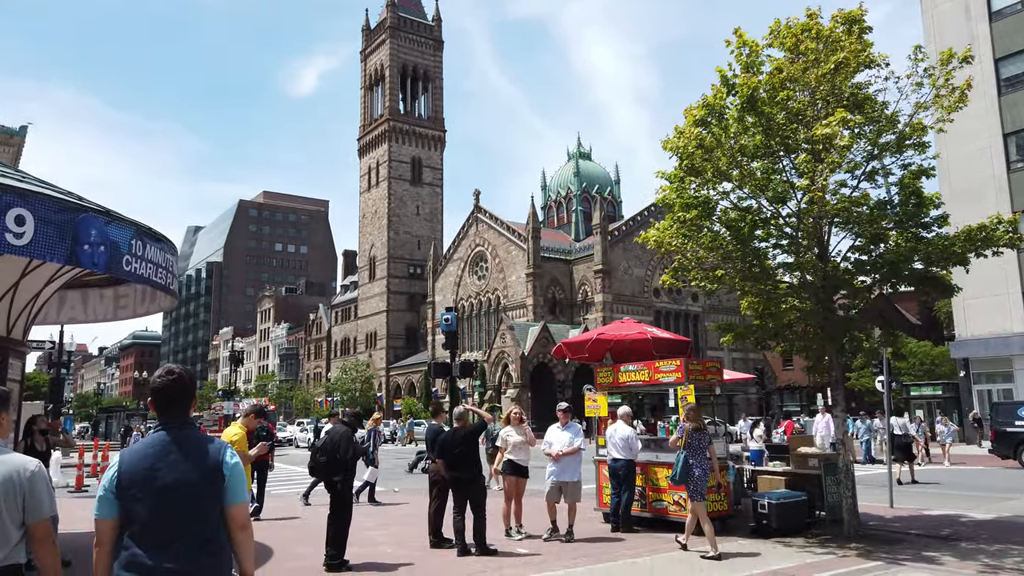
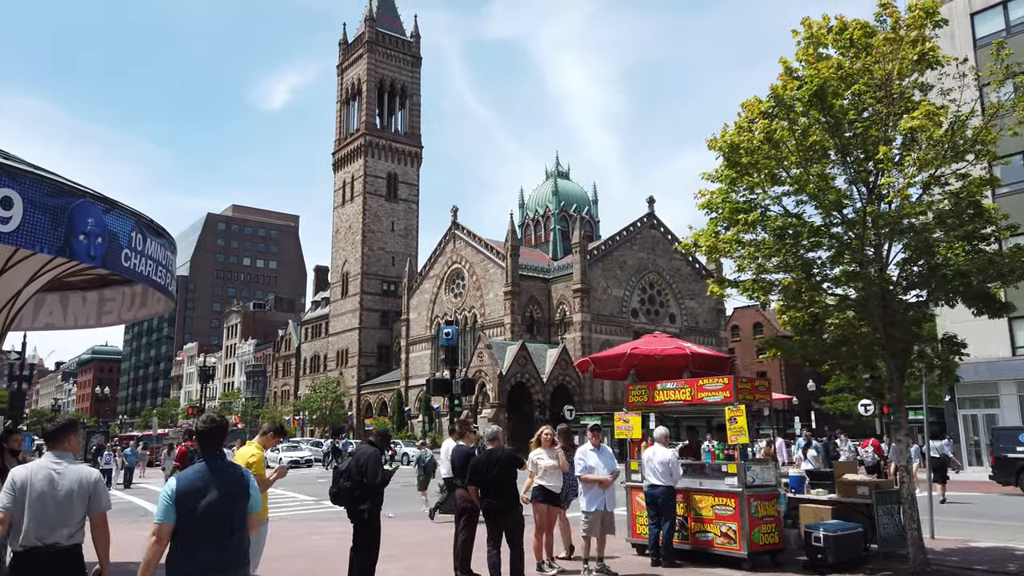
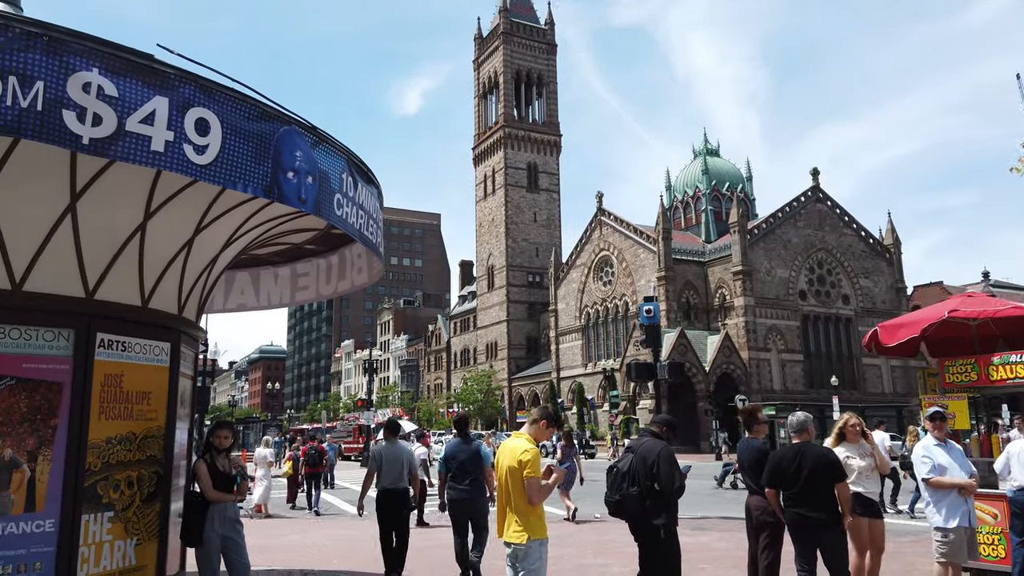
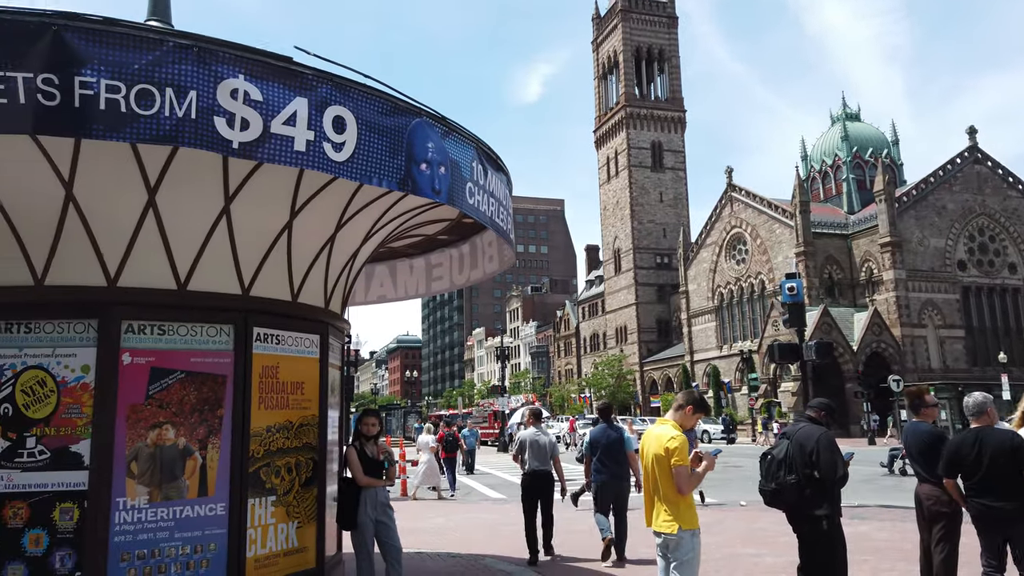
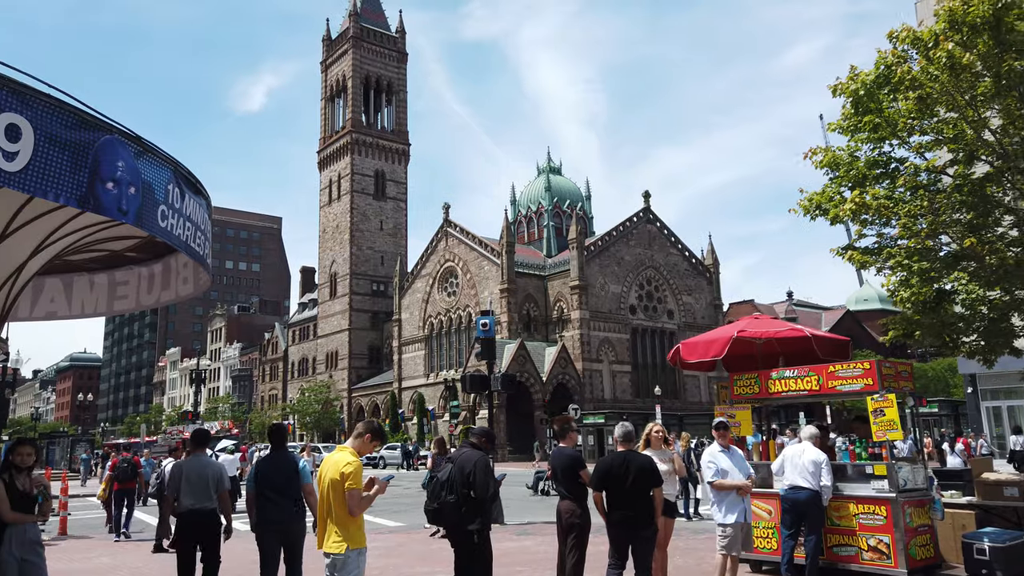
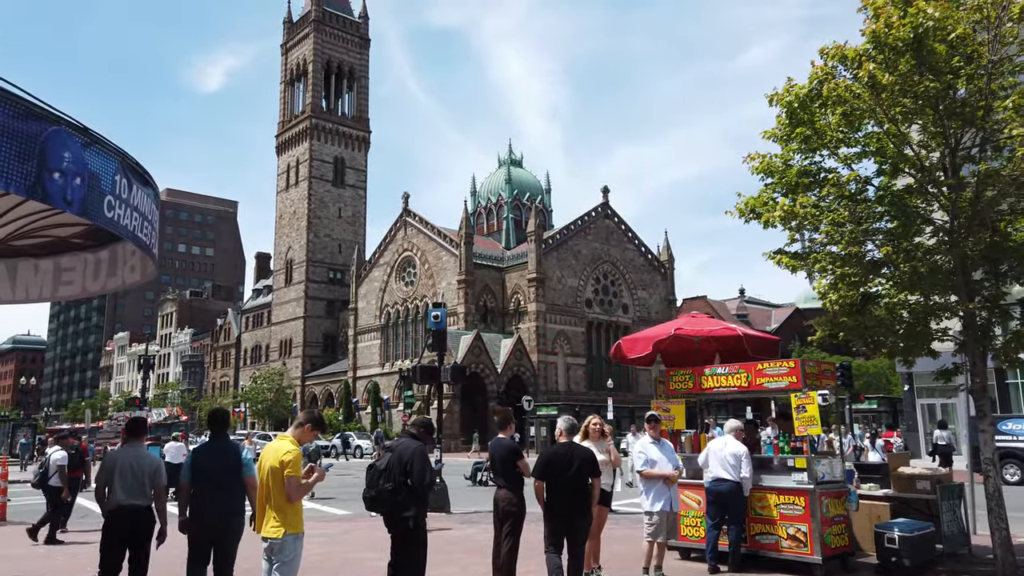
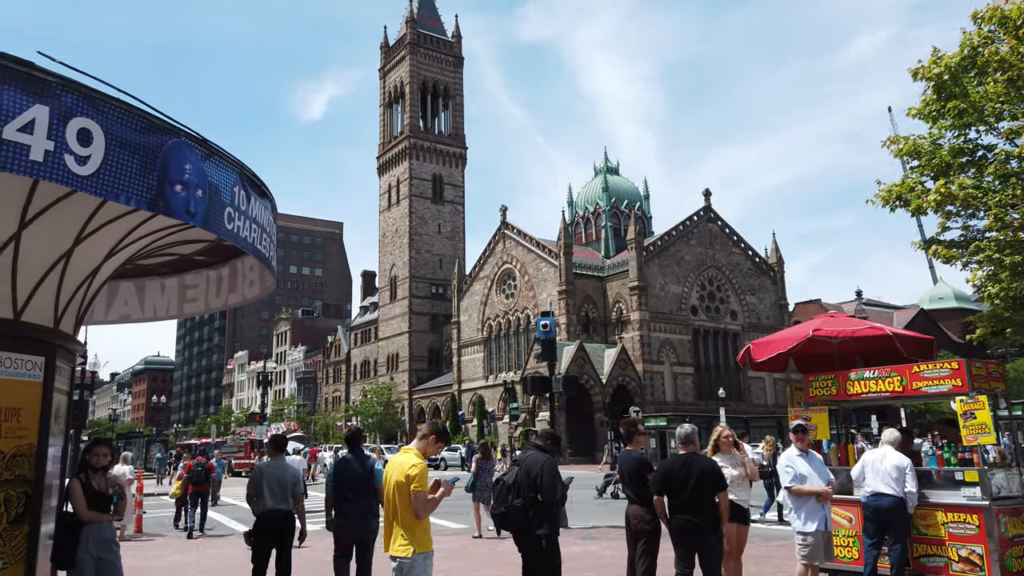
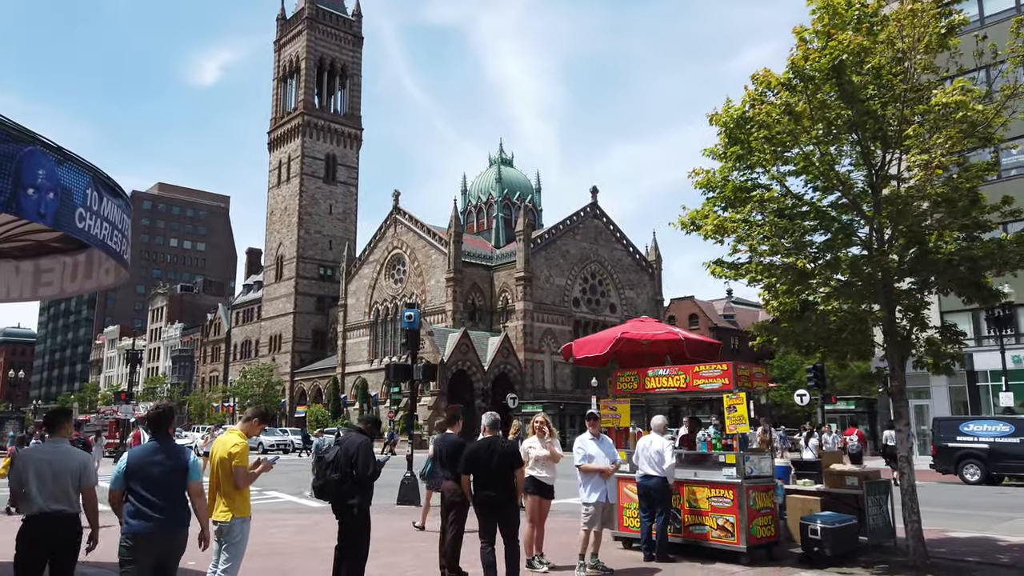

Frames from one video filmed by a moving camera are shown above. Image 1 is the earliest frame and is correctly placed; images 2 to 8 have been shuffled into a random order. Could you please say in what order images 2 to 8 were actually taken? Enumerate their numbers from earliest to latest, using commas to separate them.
2, 8, 6, 5, 7, 3, 4
